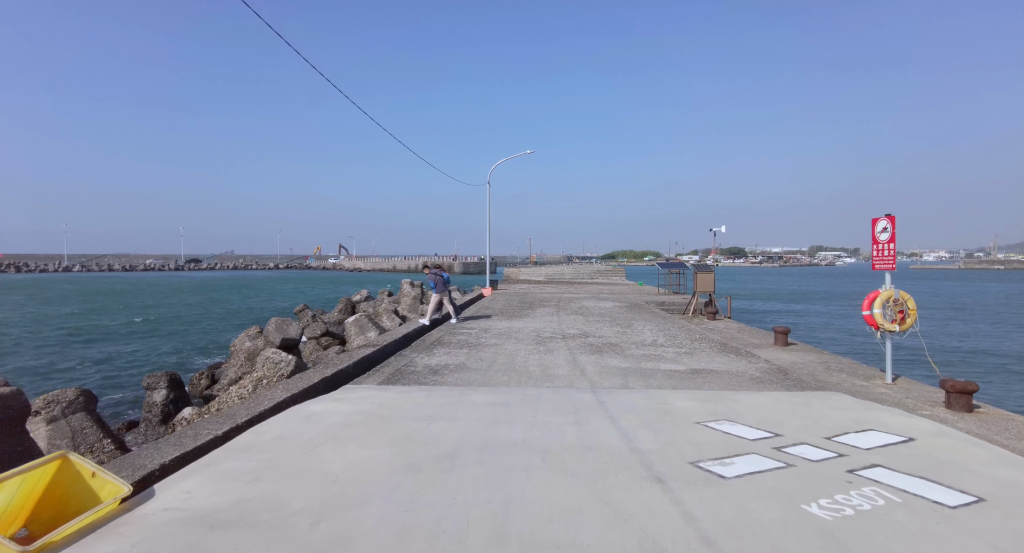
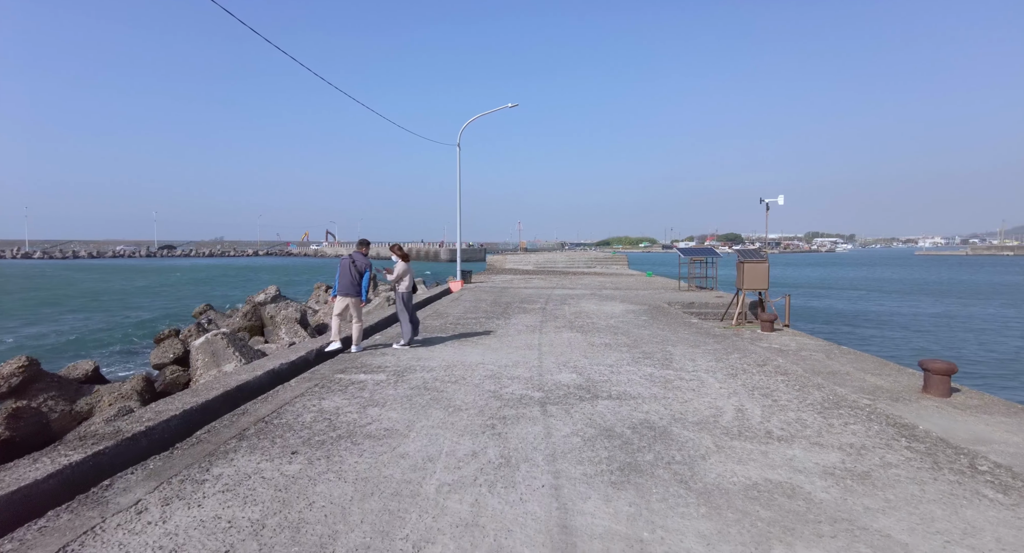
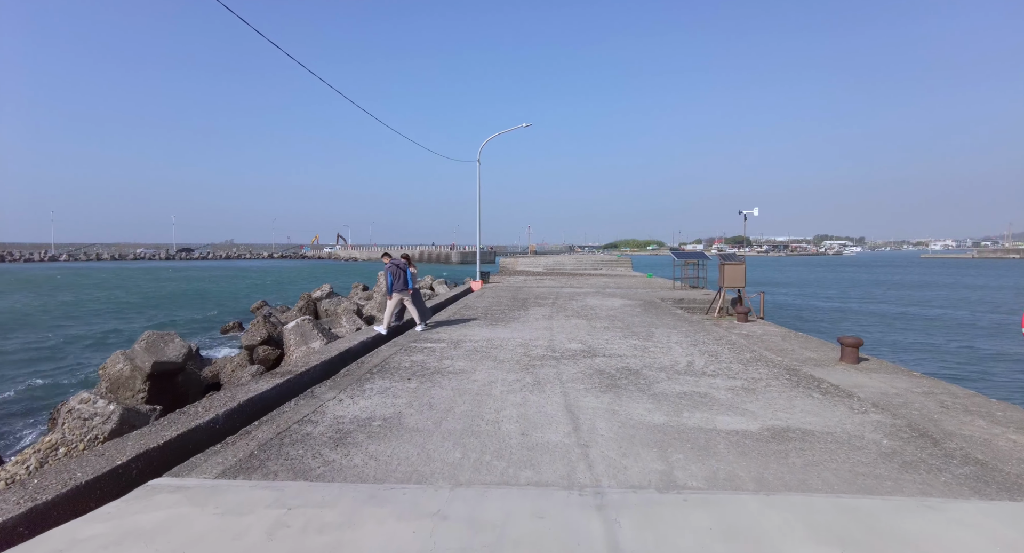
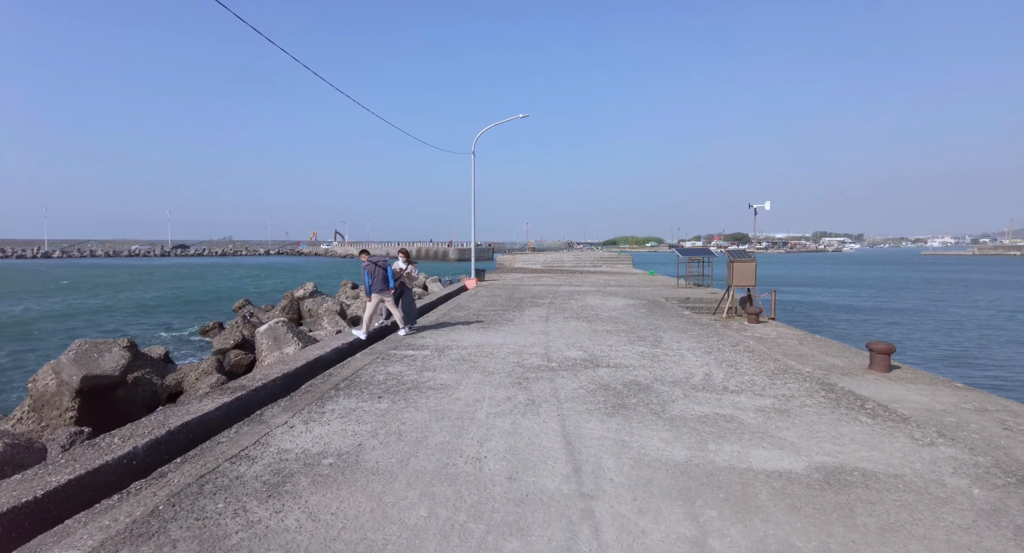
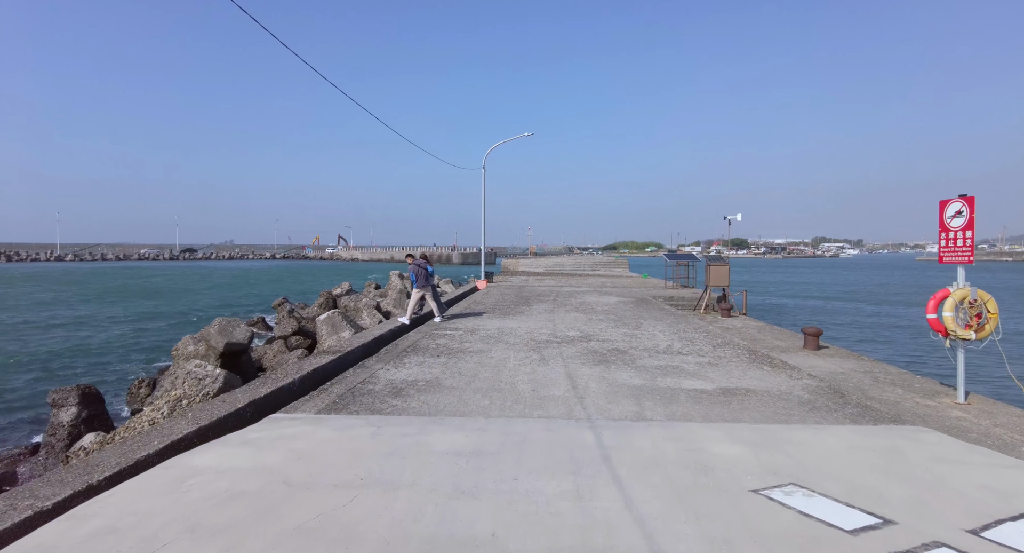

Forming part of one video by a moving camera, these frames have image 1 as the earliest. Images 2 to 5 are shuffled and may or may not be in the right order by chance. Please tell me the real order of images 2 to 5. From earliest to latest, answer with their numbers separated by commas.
5, 3, 4, 2
